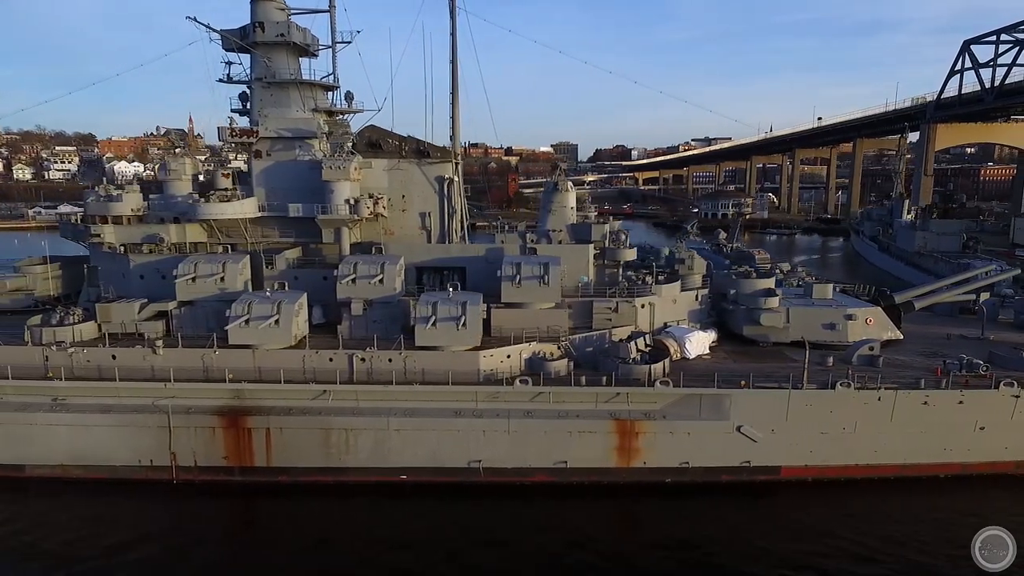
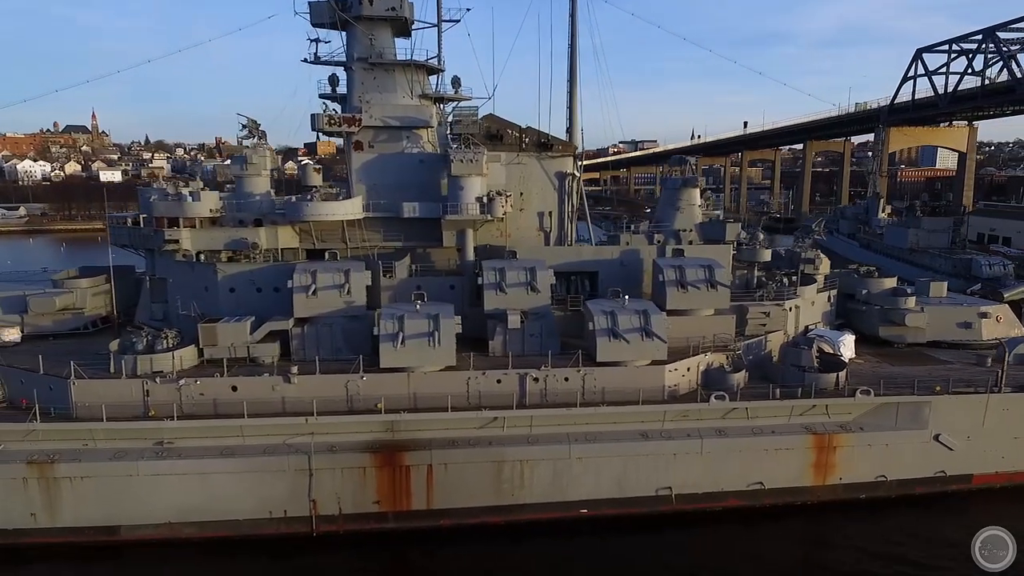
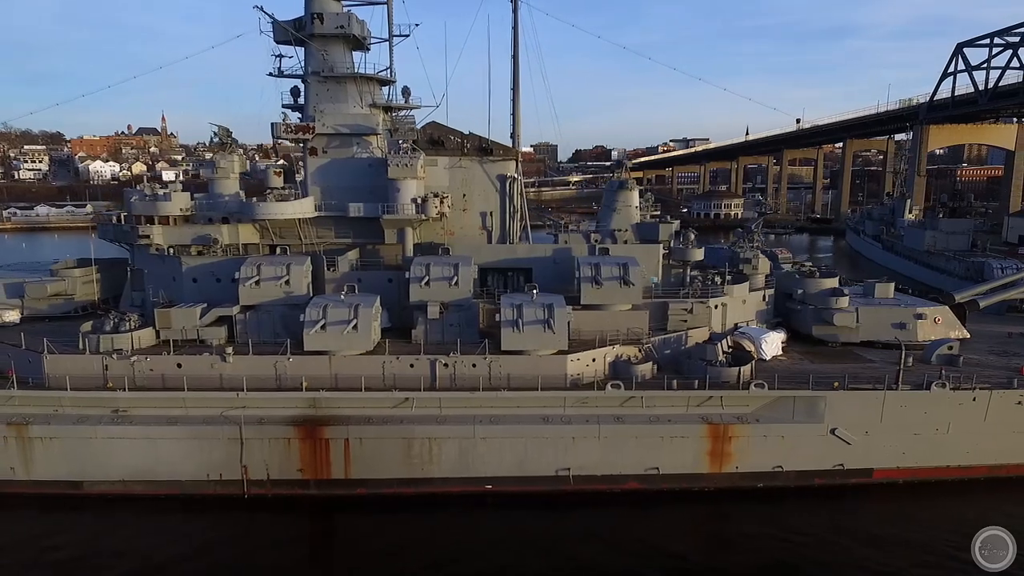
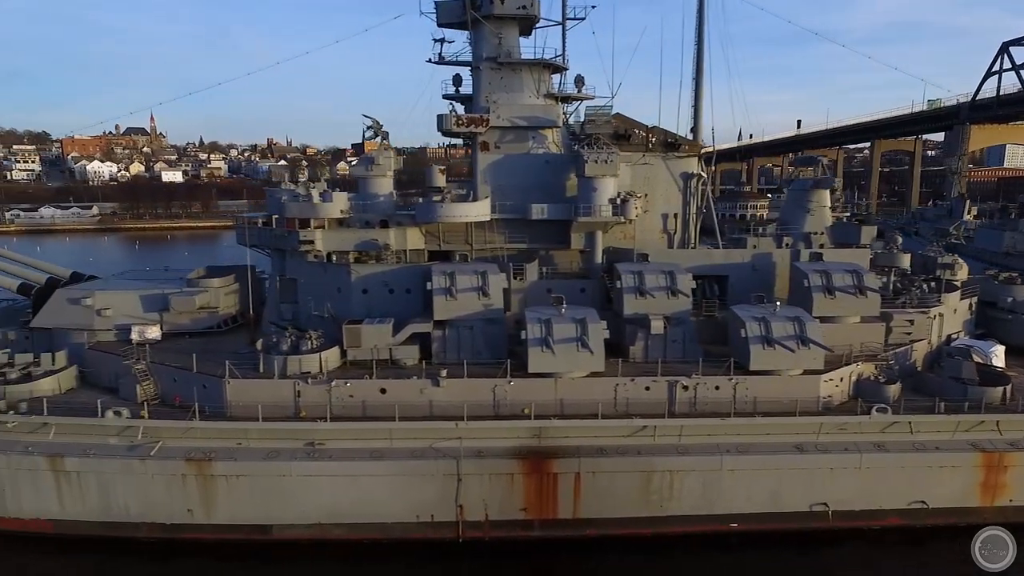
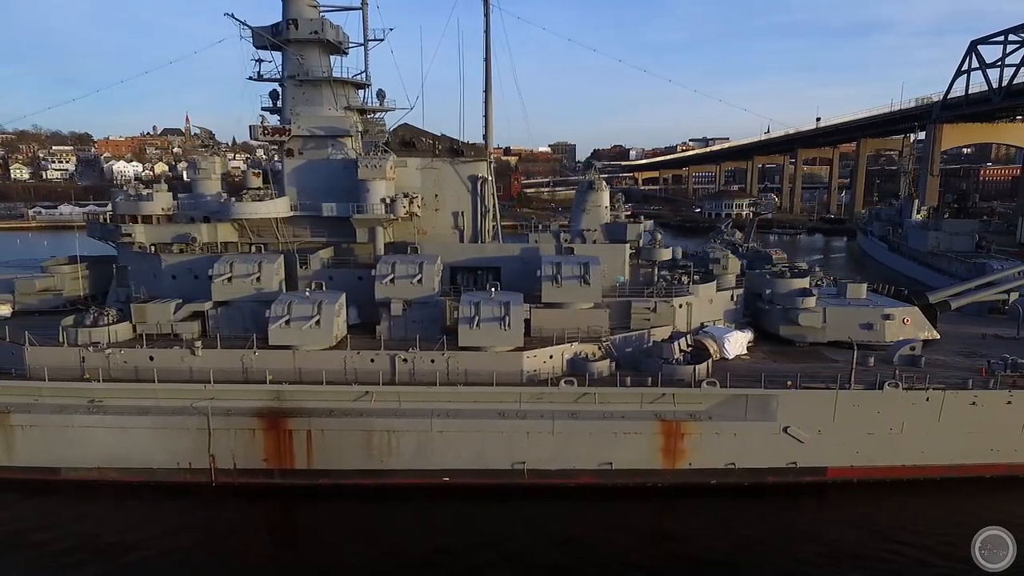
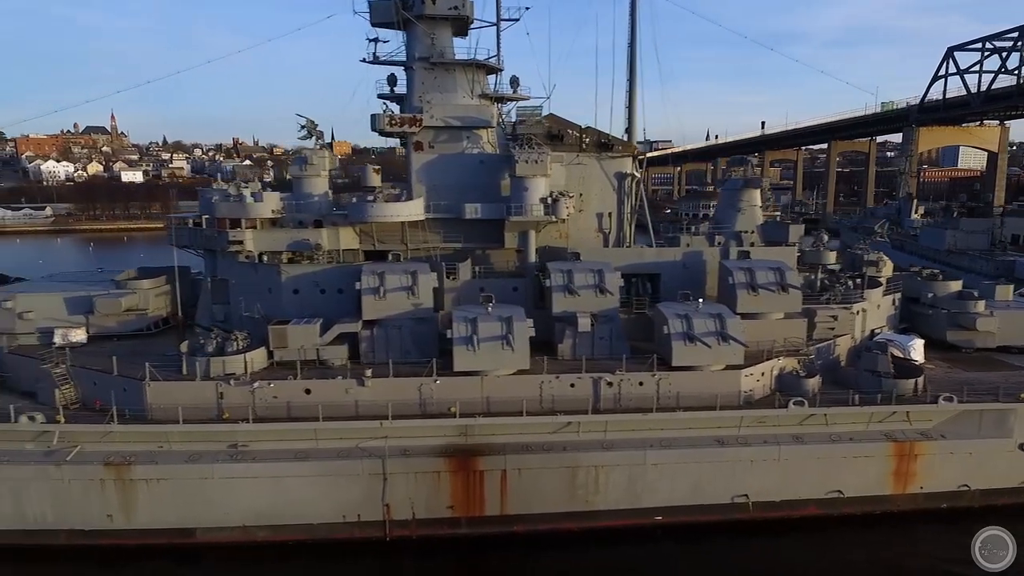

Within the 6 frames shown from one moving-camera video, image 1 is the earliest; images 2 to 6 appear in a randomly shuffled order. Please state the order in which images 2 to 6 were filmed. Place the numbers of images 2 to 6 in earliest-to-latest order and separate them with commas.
5, 3, 2, 6, 4
